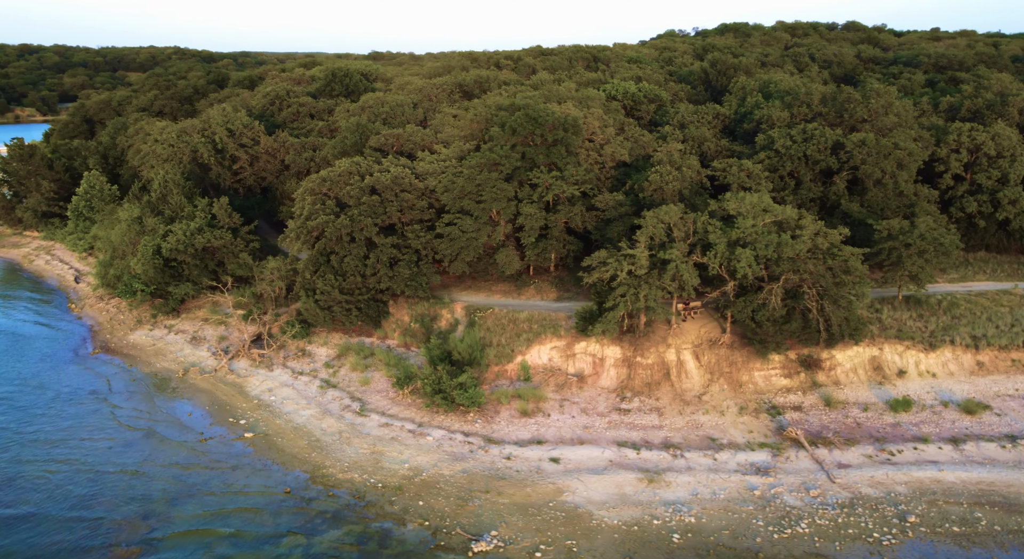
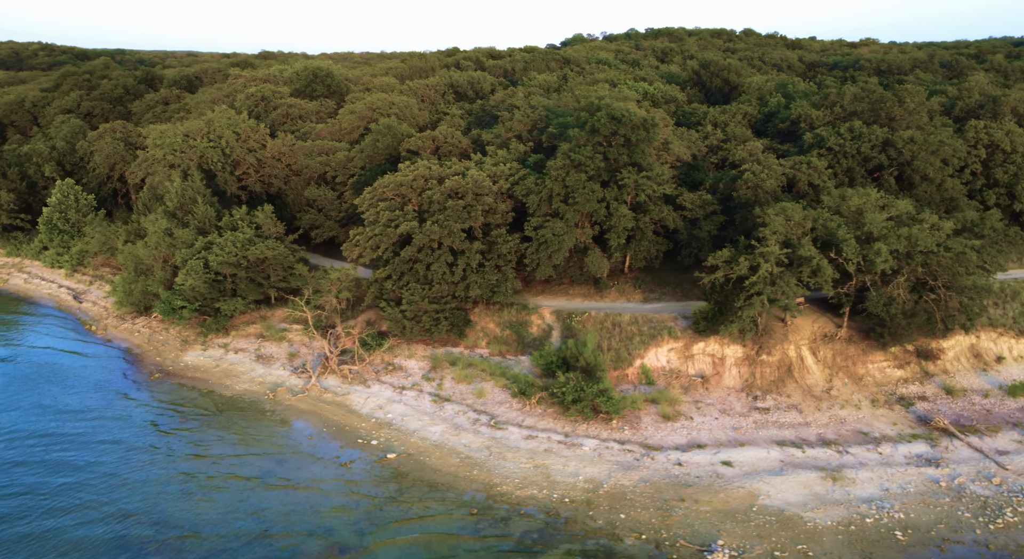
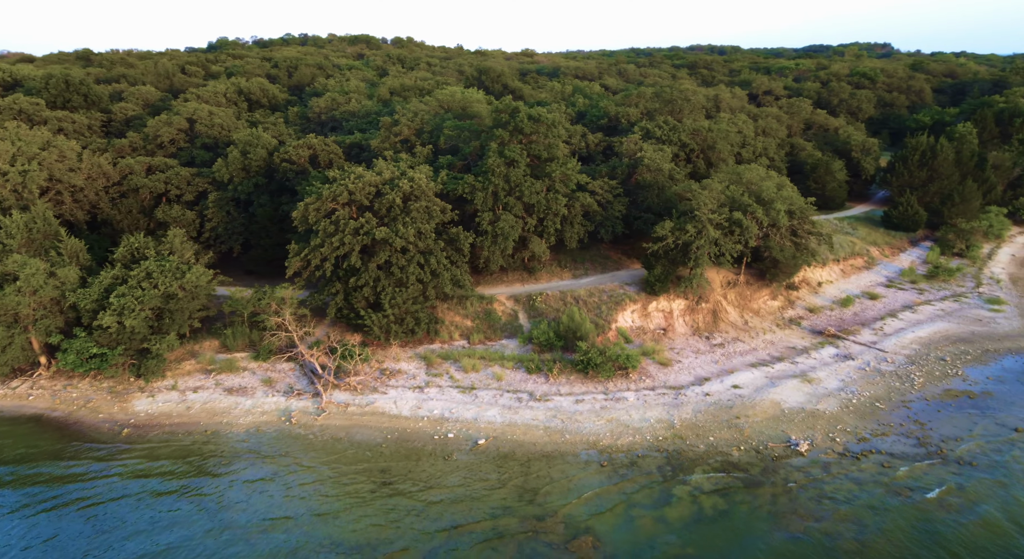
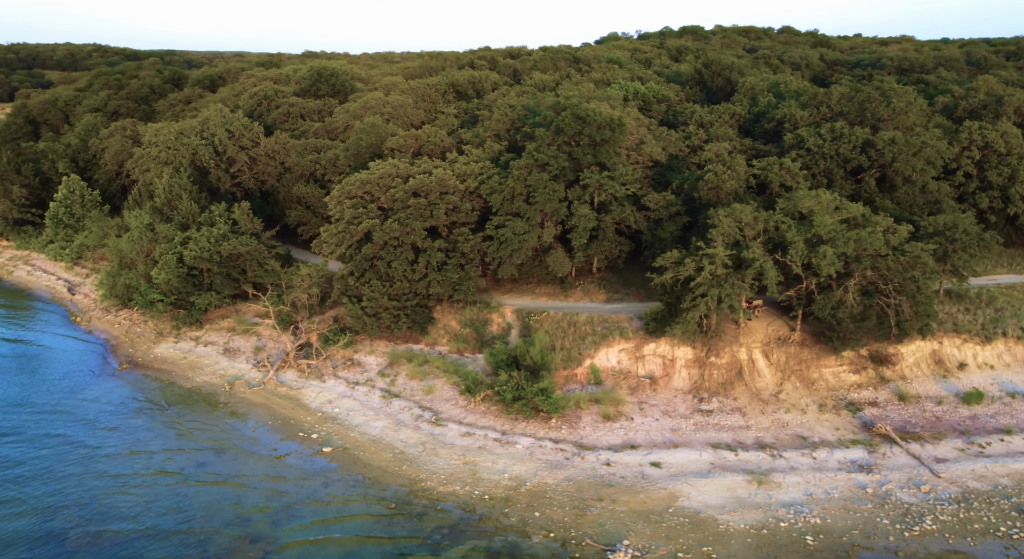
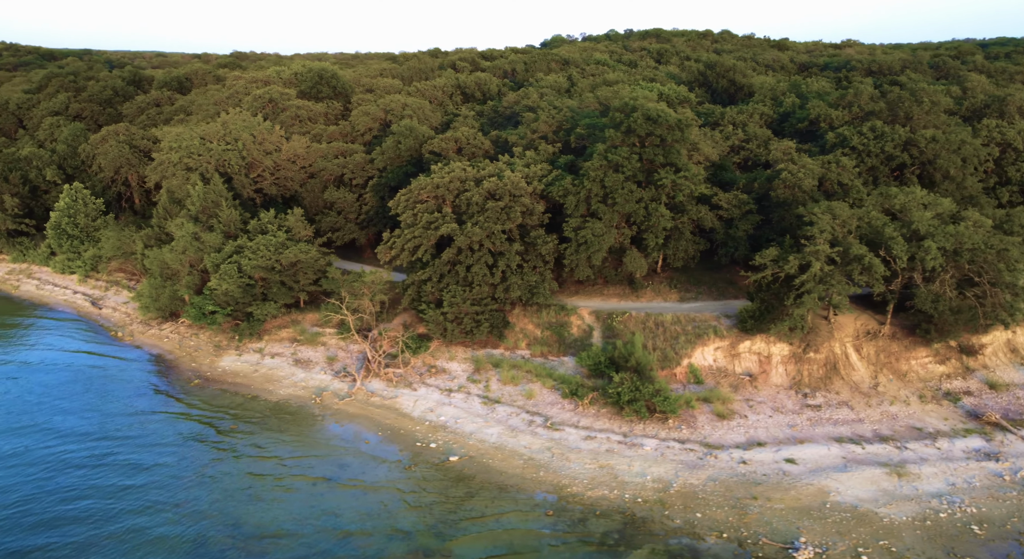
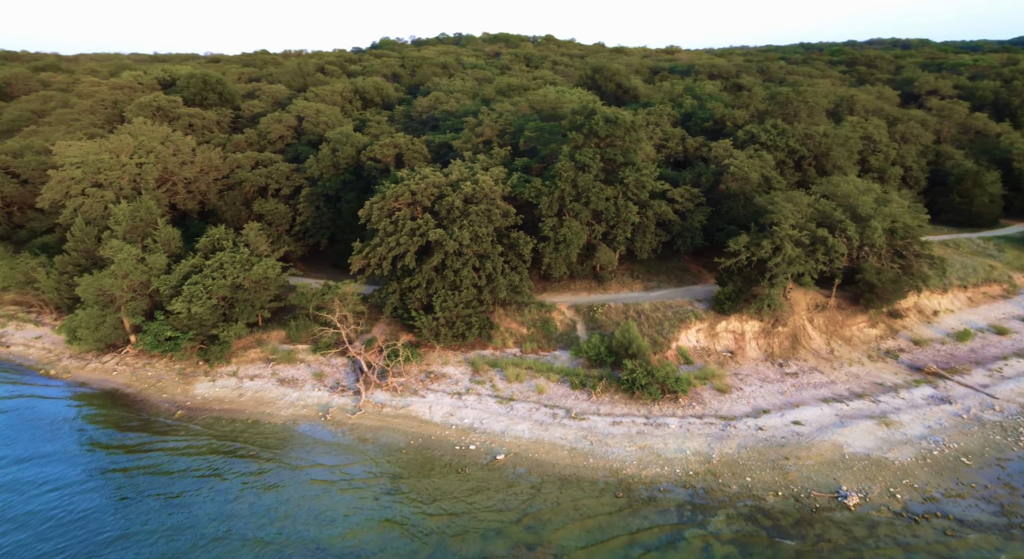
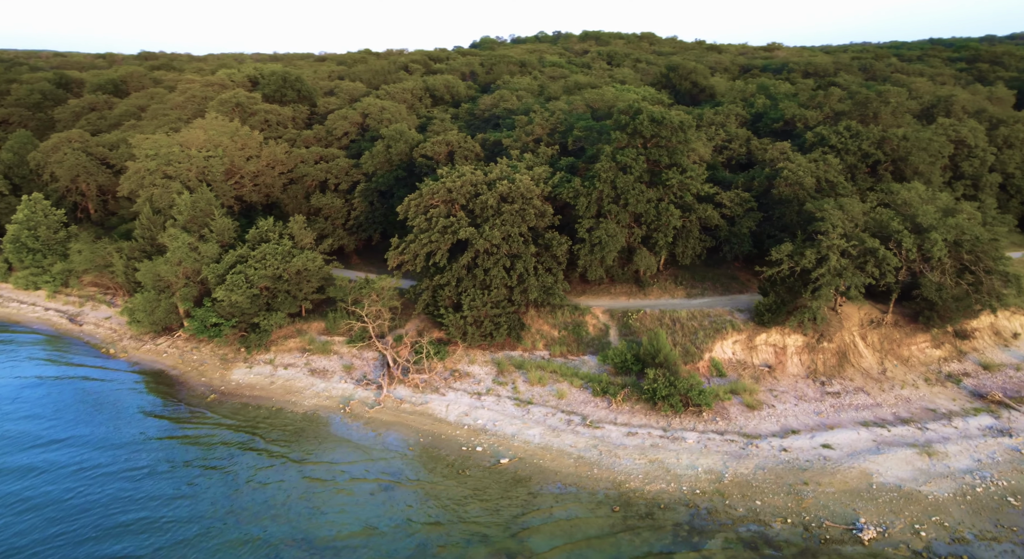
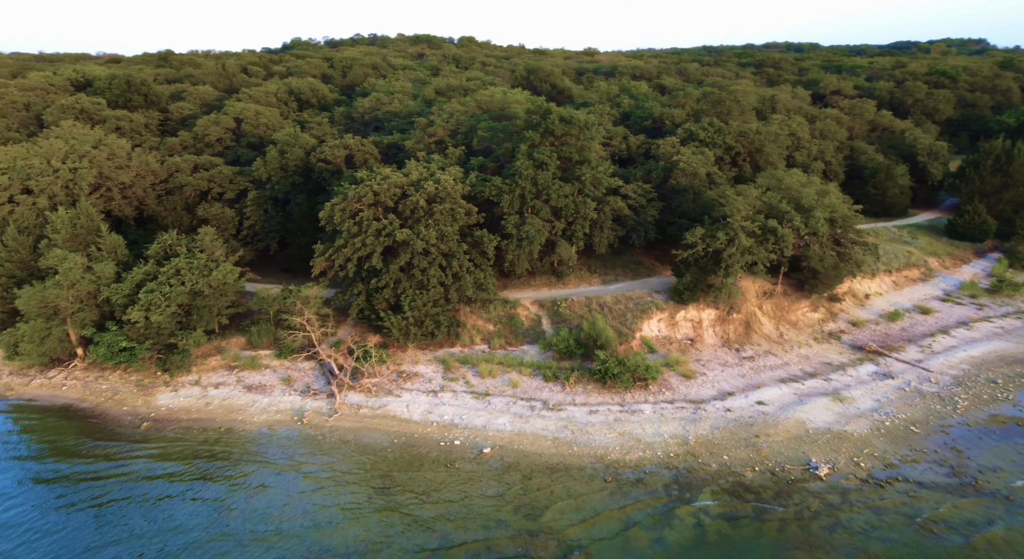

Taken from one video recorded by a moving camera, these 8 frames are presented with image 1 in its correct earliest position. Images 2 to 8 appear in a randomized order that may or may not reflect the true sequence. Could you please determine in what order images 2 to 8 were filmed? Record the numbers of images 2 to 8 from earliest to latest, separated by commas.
4, 2, 5, 7, 6, 8, 3
